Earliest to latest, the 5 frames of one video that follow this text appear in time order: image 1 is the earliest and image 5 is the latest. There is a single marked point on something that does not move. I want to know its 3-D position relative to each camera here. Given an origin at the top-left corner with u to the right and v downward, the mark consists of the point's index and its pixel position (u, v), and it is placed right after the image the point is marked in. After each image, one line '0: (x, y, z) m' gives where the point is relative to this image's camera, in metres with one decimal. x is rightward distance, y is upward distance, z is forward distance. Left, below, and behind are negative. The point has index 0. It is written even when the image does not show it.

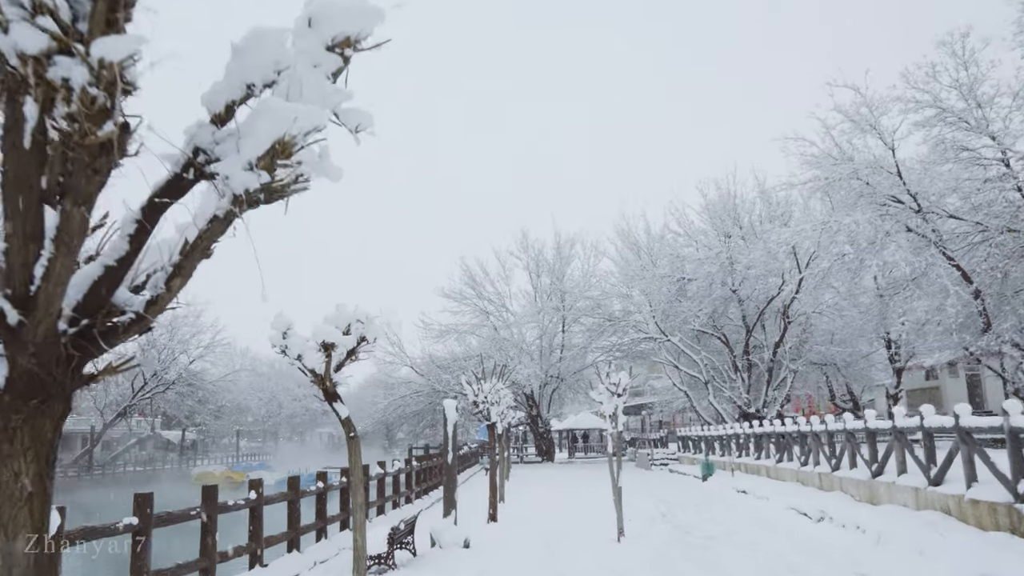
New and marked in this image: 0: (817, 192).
0: (+8.7, +2.7, +19.7) m
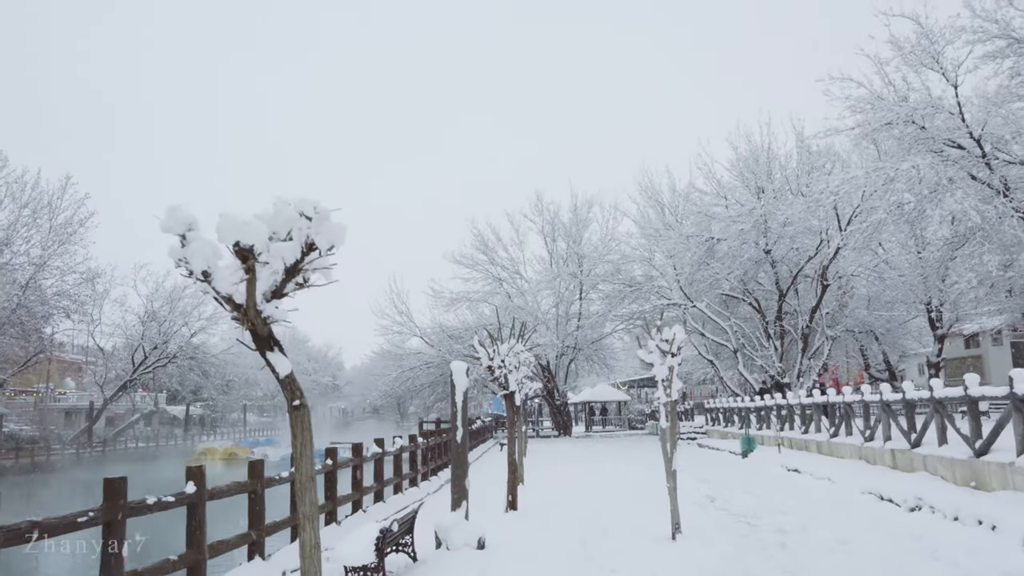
0: (+9.1, +3.8, +17.7) m
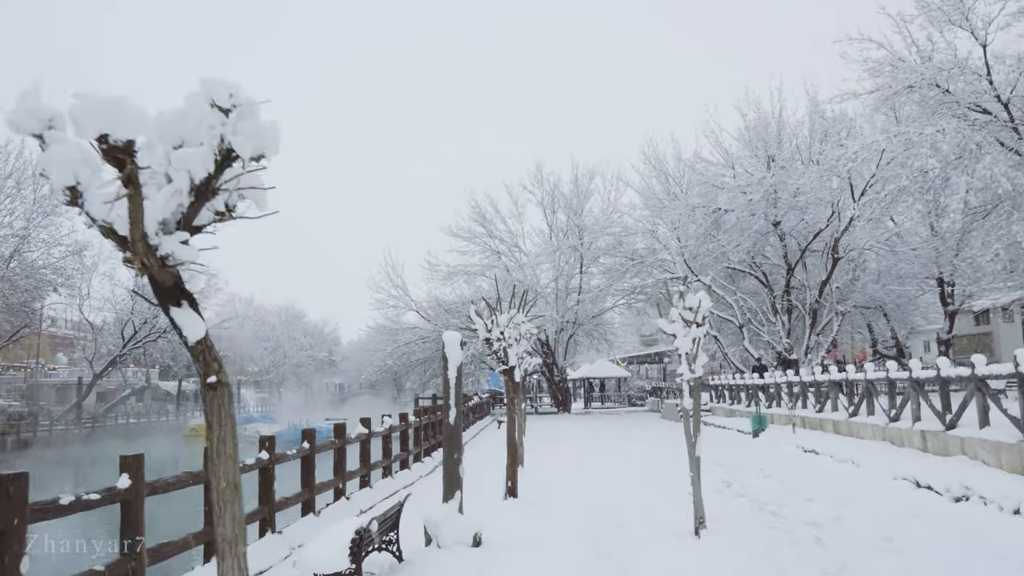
0: (+9.1, +4.5, +16.8) m
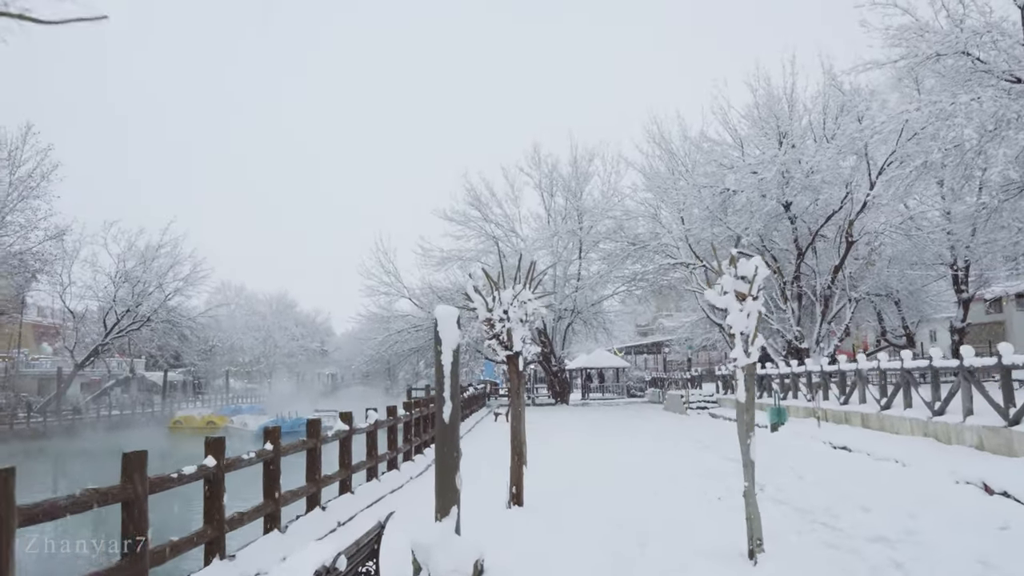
0: (+9.1, +4.9, +15.7) m
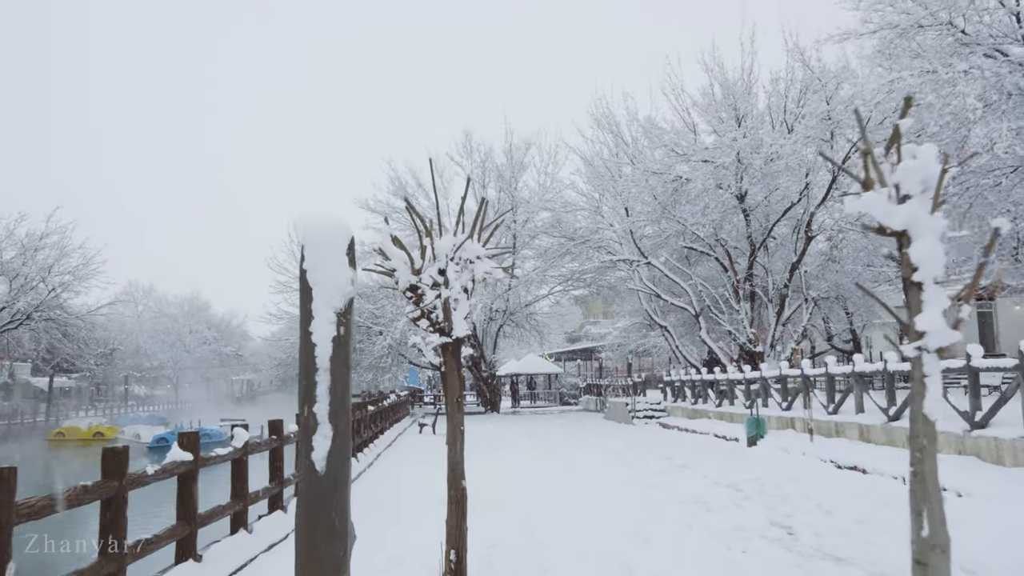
0: (+7.8, +5.0, +14.4) m
